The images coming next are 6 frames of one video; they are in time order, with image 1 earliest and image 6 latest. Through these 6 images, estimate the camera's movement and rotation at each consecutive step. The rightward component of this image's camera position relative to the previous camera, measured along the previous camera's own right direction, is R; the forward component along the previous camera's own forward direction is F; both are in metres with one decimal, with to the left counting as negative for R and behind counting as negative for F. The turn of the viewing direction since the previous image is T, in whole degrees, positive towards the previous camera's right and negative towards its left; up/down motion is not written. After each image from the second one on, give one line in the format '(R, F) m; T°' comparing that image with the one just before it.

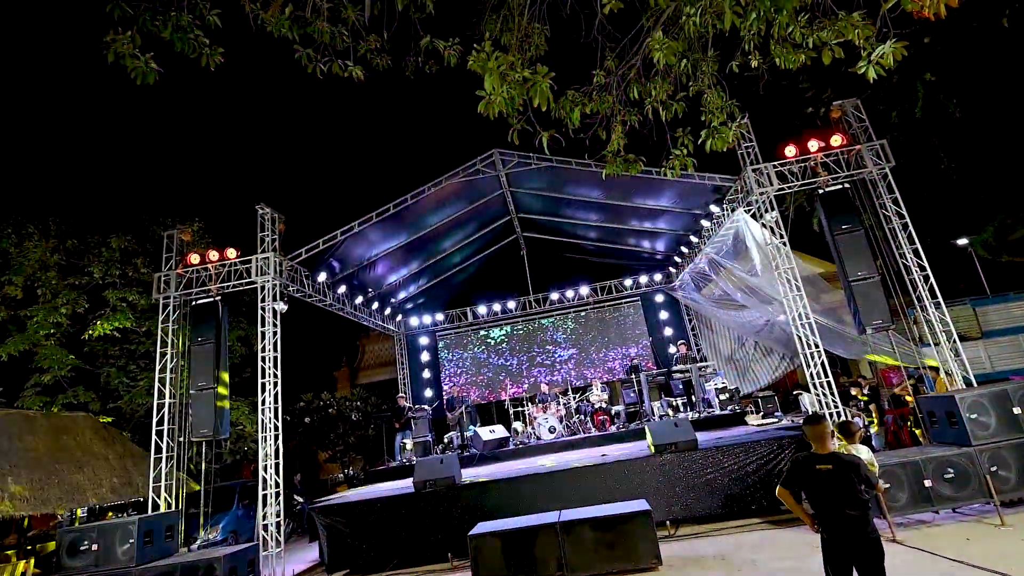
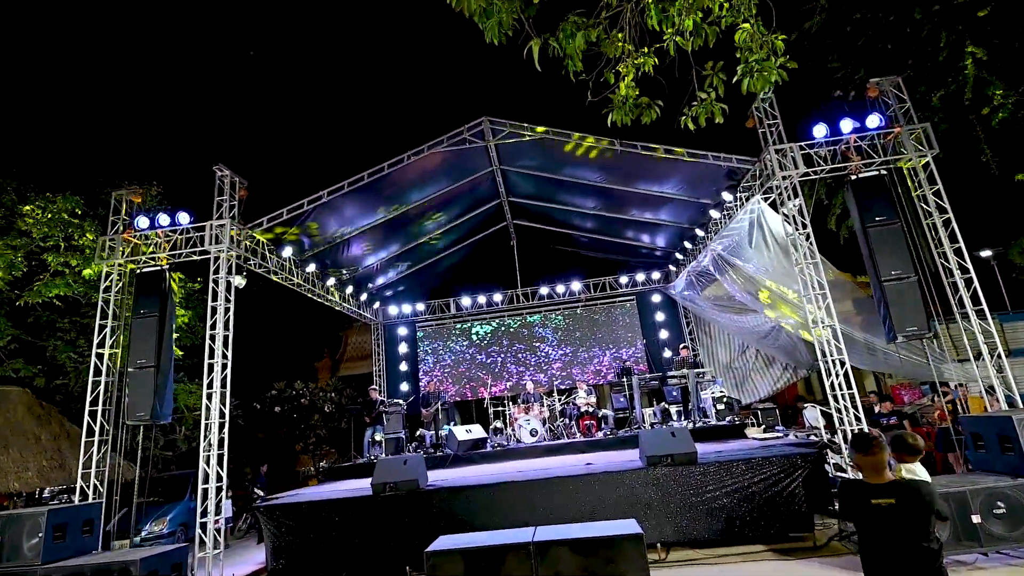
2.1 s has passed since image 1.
(+0.1, +0.9) m; +1°
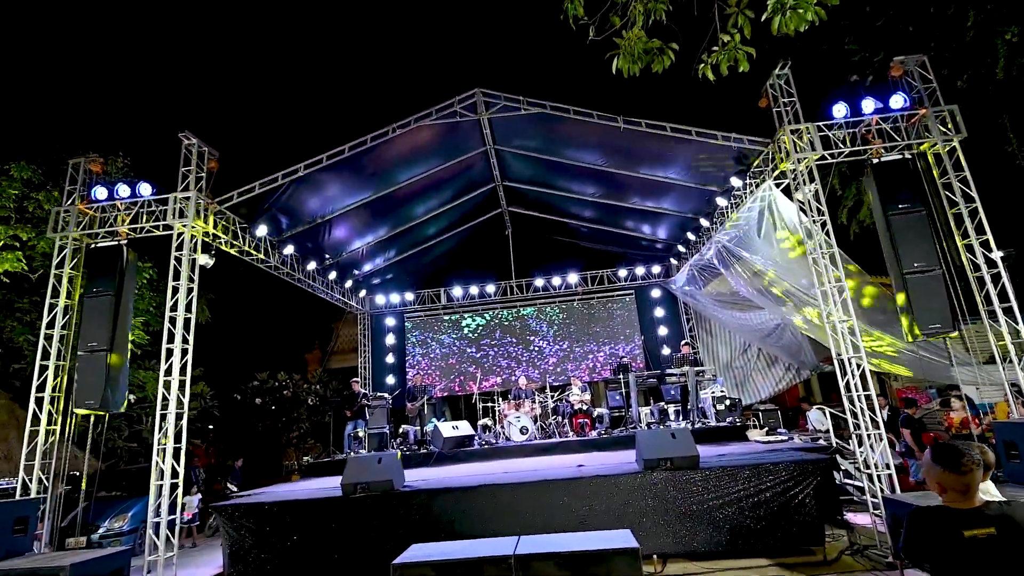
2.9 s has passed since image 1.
(+0.1, +0.5) m; 0°
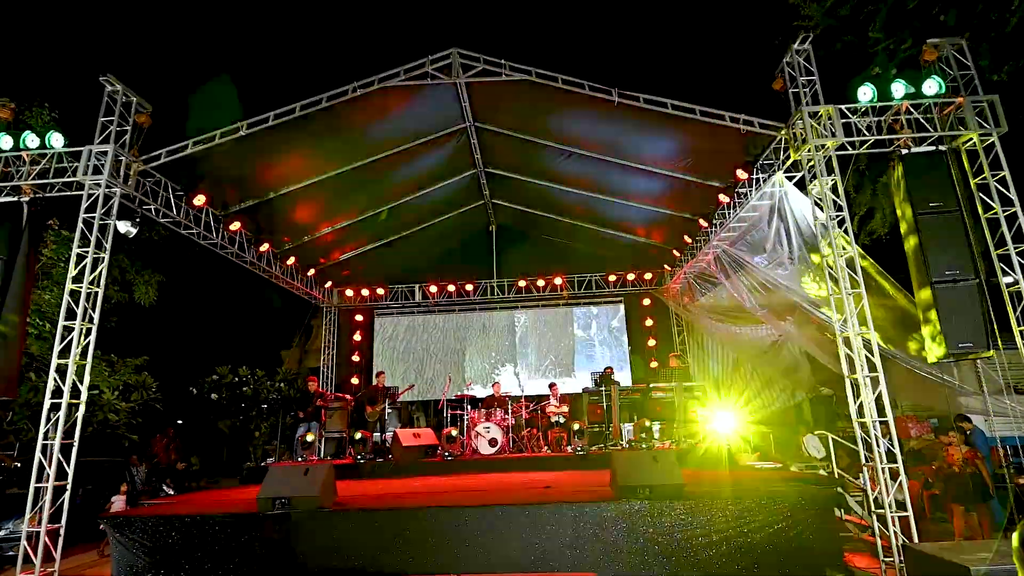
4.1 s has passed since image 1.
(+0.3, +0.8) m; +1°
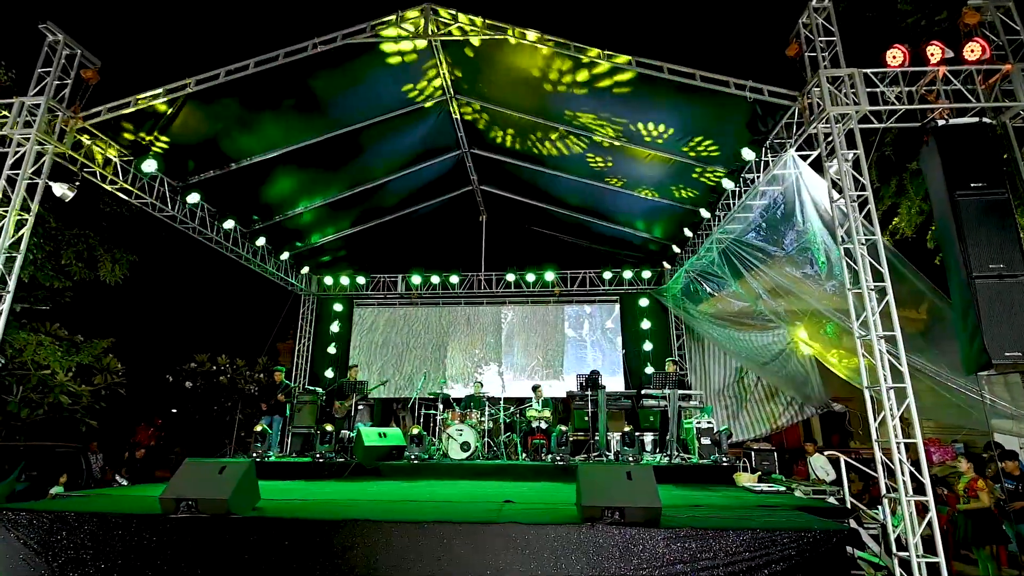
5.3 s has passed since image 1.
(+0.4, +0.7) m; -1°
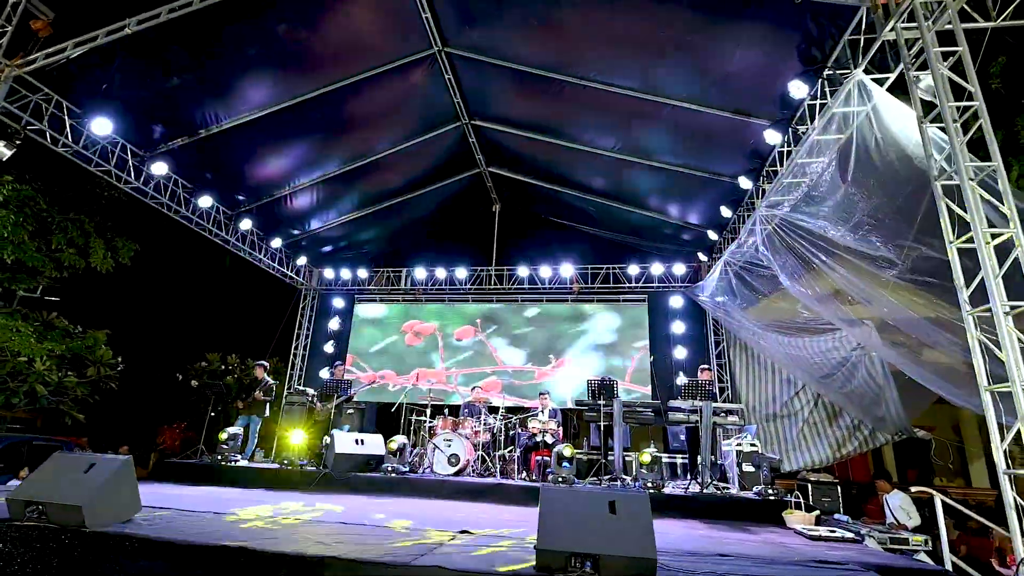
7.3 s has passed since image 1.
(+0.6, +1.1) m; -5°
